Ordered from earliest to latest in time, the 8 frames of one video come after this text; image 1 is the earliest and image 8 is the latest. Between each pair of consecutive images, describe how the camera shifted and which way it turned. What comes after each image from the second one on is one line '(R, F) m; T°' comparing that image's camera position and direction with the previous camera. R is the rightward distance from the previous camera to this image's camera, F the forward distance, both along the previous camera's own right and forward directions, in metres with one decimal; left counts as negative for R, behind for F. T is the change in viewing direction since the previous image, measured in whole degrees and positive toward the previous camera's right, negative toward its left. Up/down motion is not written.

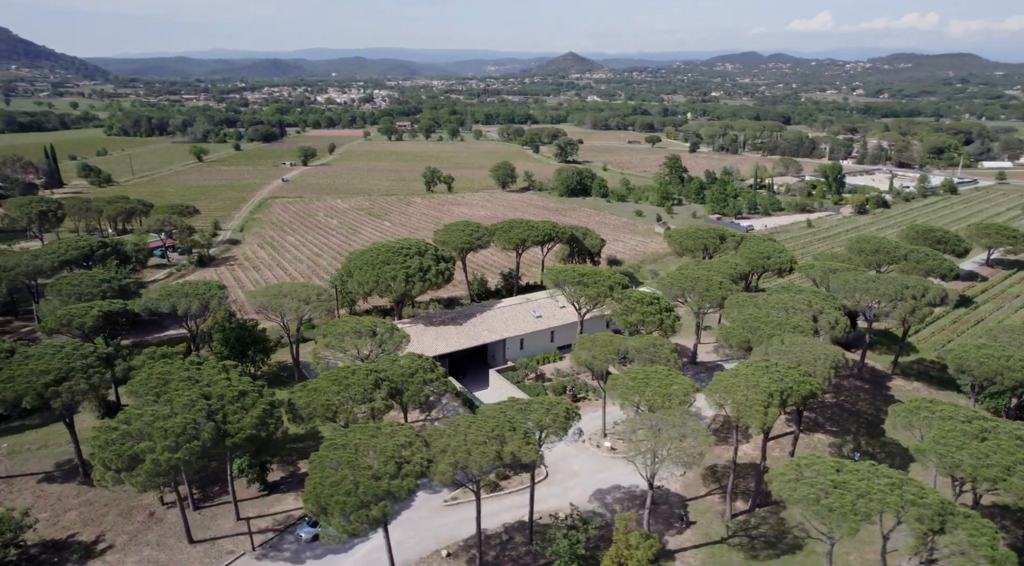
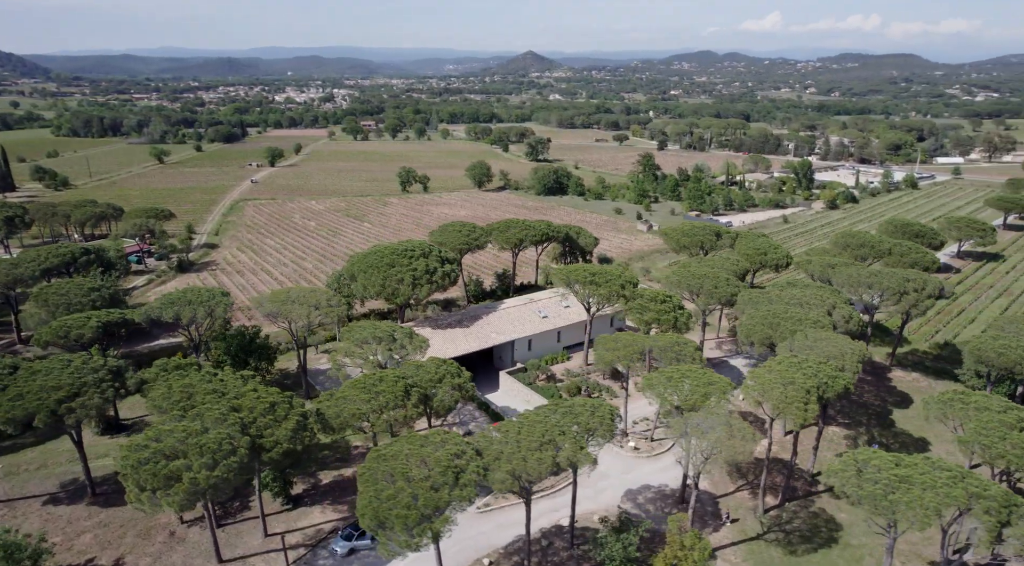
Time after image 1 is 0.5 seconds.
(-2.8, +0.5) m; +4°
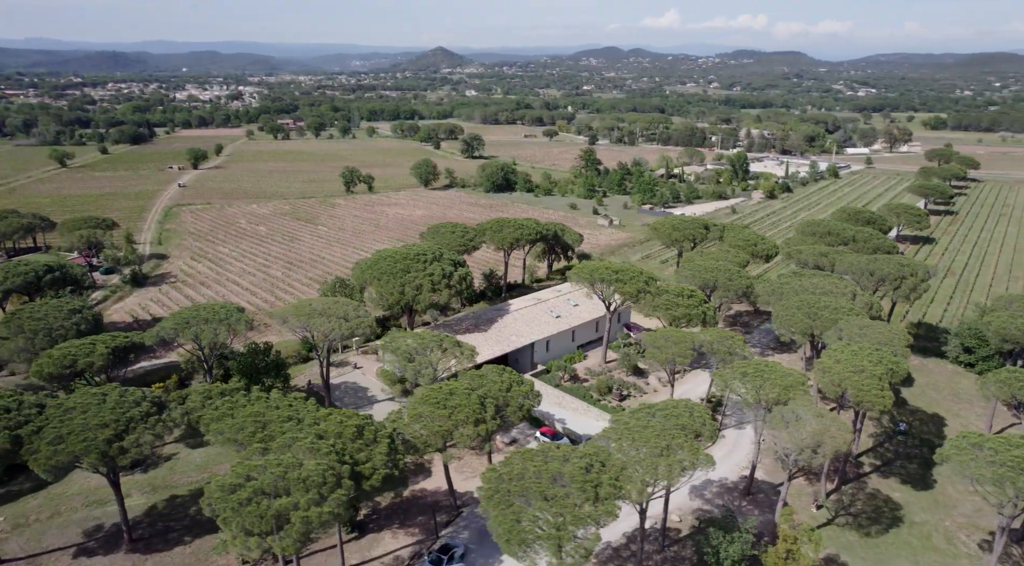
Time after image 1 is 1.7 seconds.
(-6.1, +1.2) m; +8°
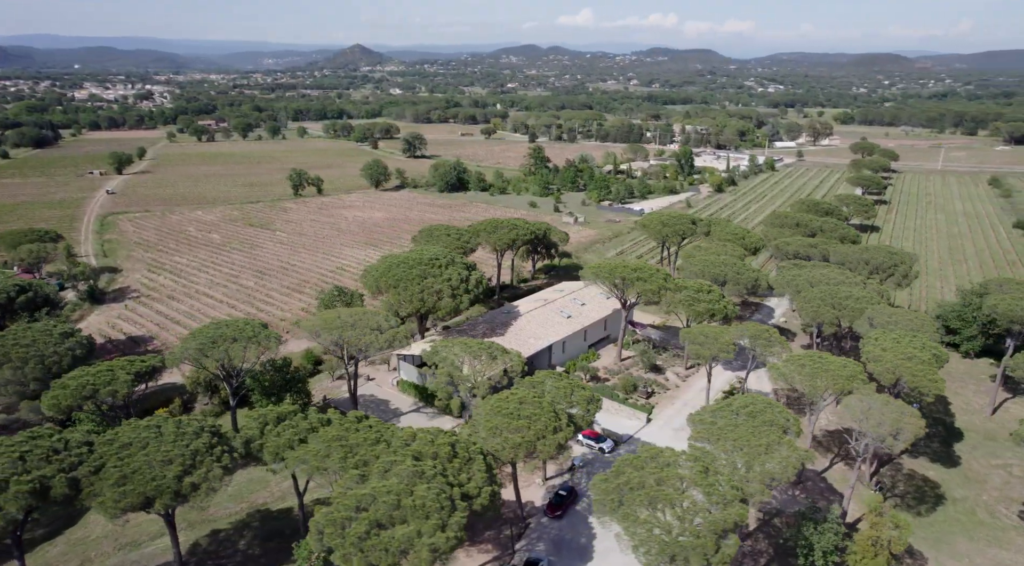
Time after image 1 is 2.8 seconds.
(-5.3, +1.0) m; +7°
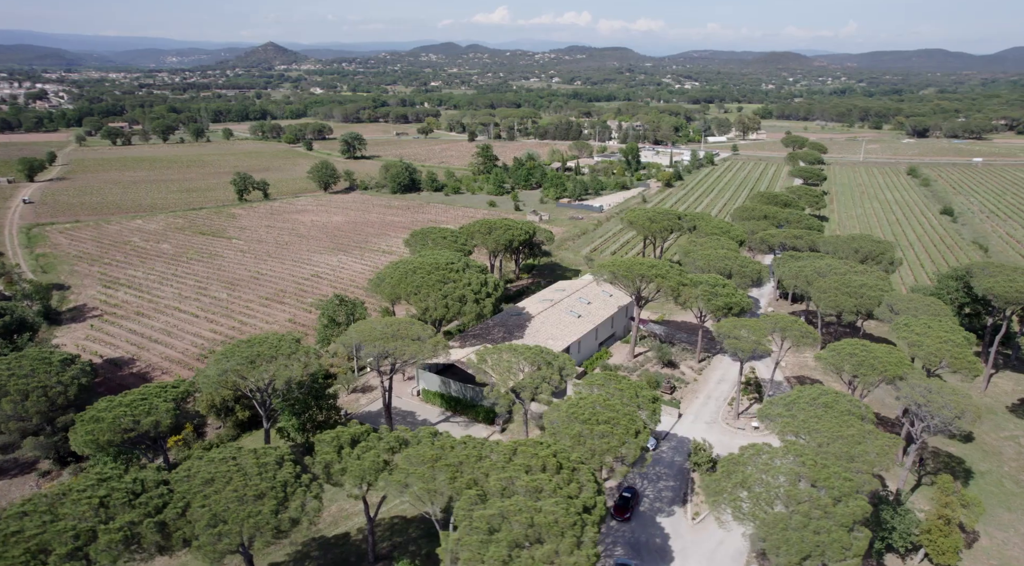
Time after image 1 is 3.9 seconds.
(-5.2, +1.0) m; +7°
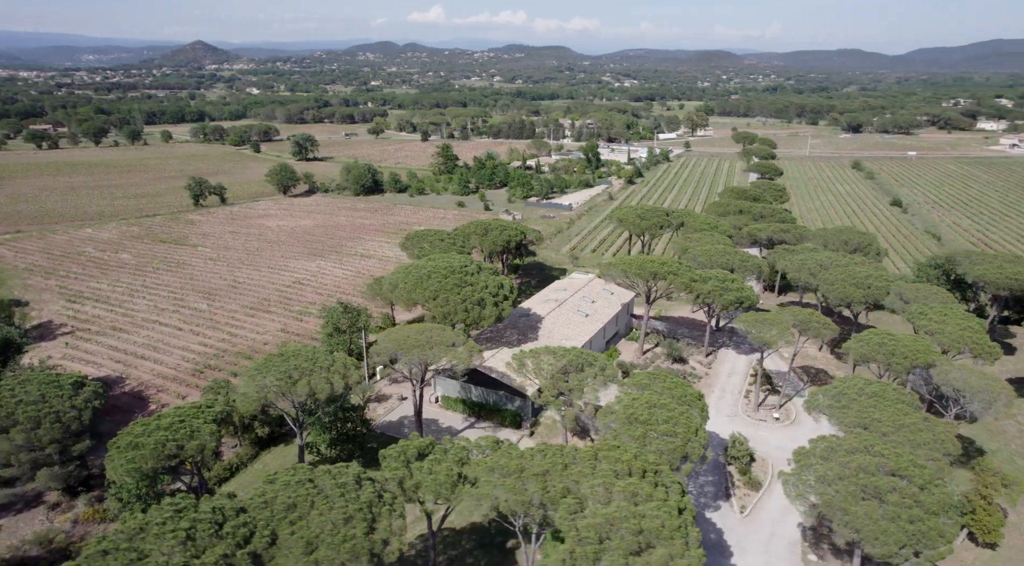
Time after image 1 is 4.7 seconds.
(-3.9, +0.6) m; +5°
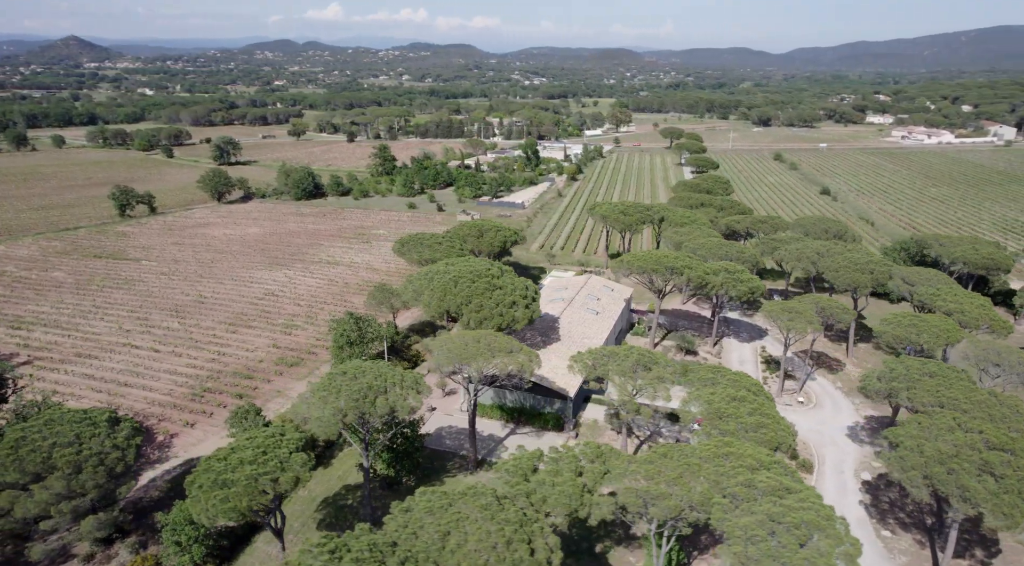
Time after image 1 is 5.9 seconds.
(-5.9, +1.1) m; +8°
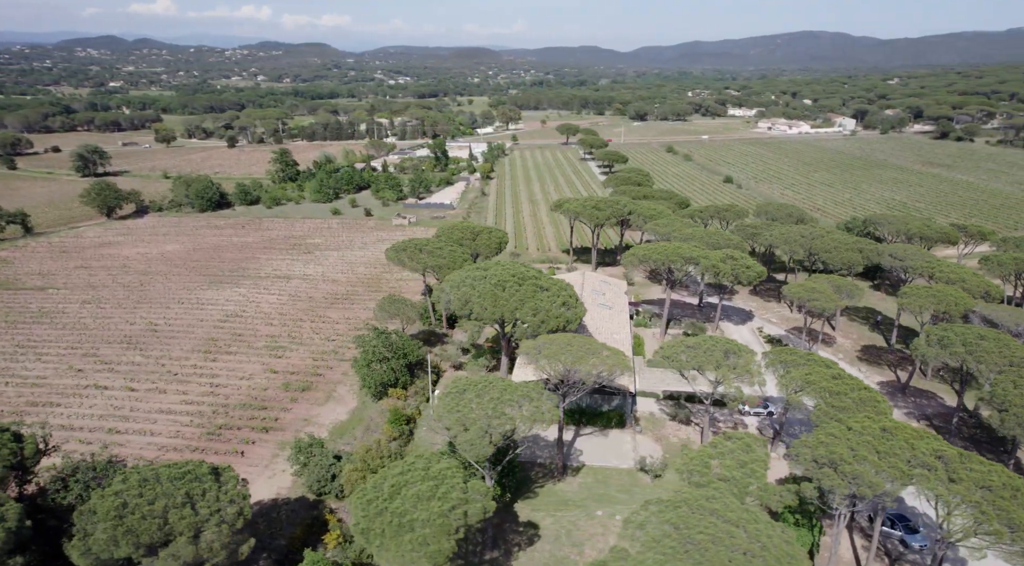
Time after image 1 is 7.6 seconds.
(-8.5, +1.9) m; +12°
